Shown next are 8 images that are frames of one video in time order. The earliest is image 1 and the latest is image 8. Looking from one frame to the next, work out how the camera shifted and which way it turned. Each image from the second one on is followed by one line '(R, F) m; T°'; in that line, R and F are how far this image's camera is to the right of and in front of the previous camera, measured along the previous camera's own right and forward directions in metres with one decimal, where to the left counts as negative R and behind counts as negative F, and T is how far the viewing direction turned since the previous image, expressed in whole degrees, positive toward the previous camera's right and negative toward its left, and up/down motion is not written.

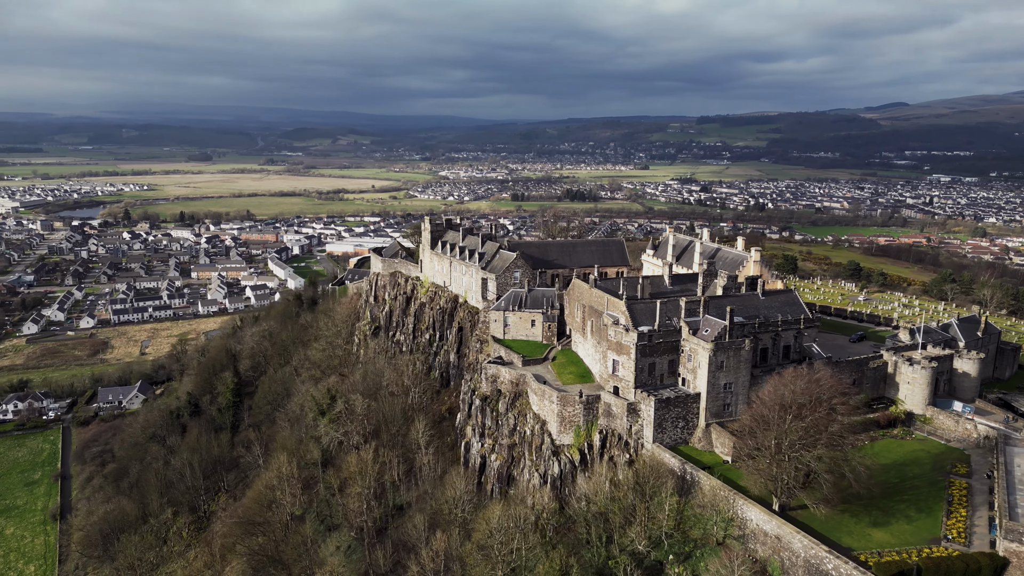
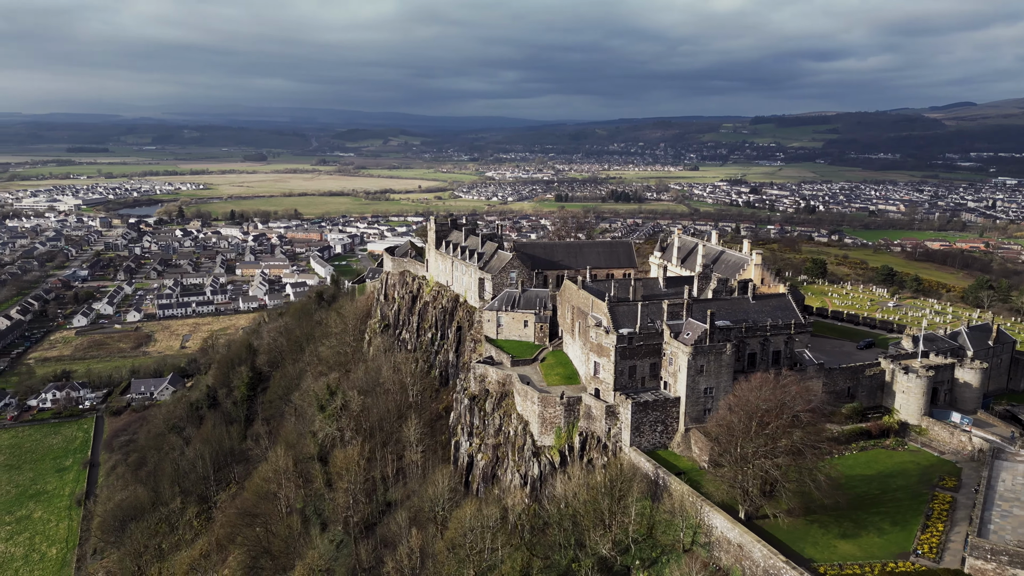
(+3.3, 0.0) m; -4°
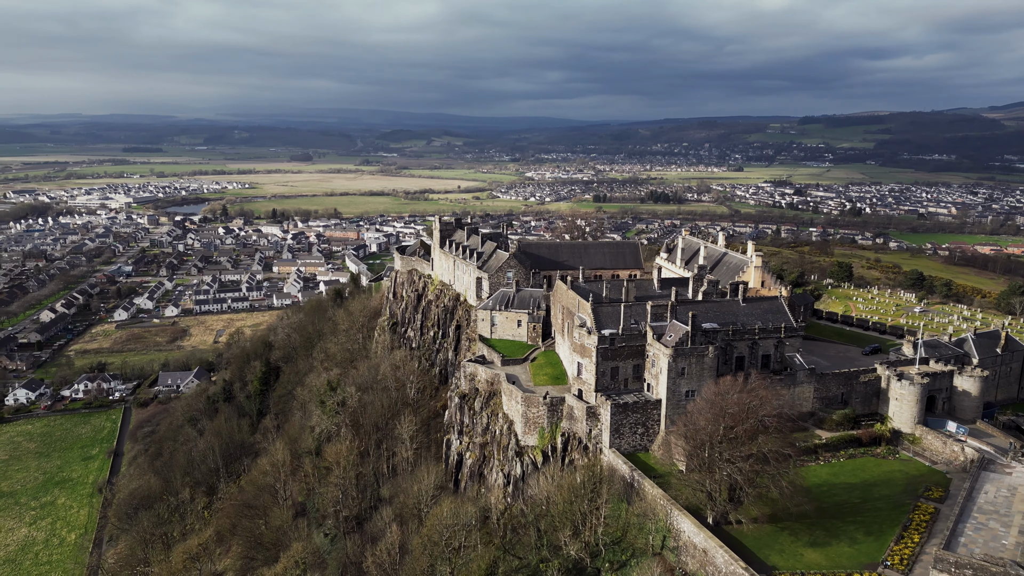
(+2.9, 0.0) m; -3°
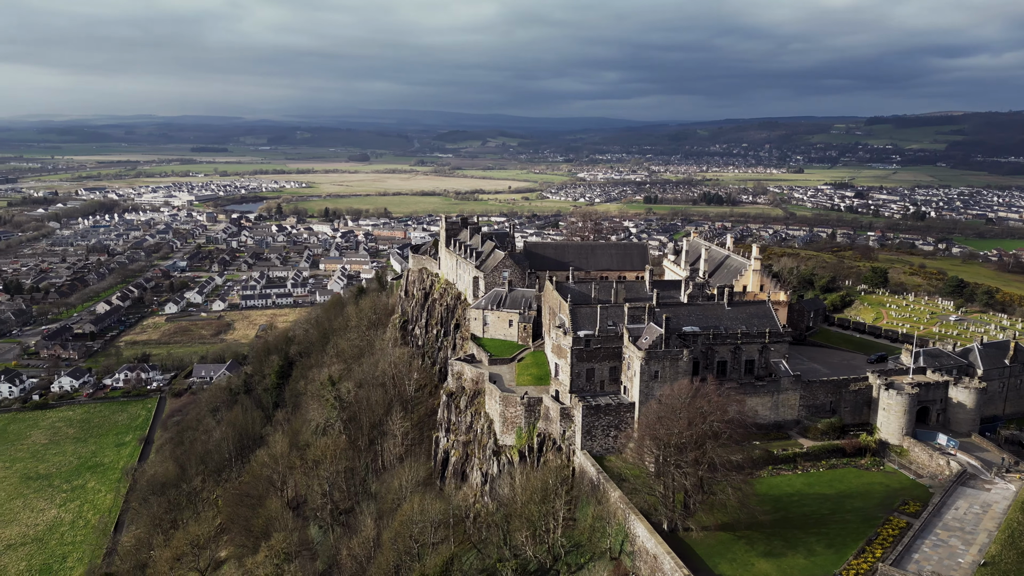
(+3.8, +0.1) m; -4°
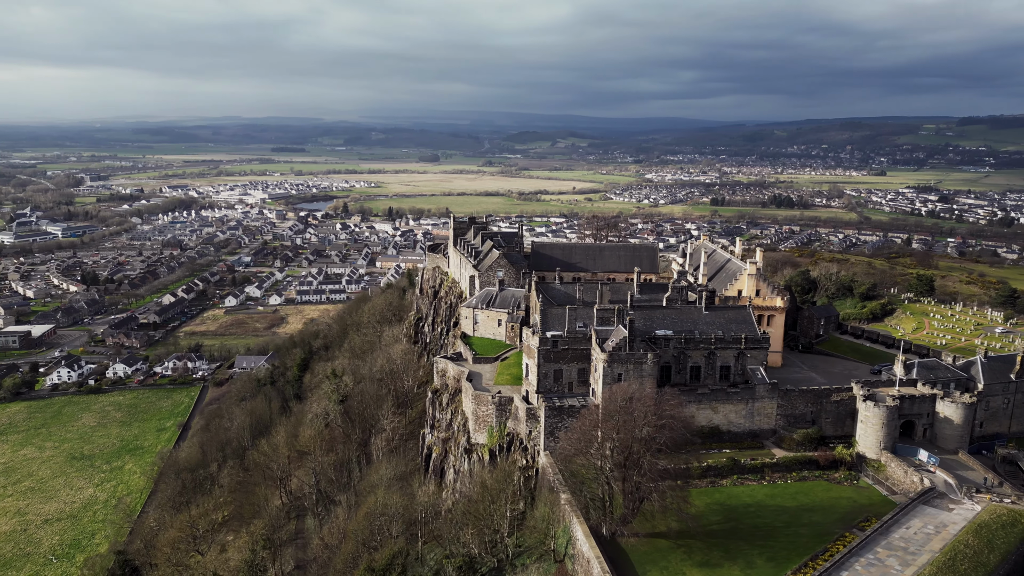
(+4.8, +0.1) m; -5°
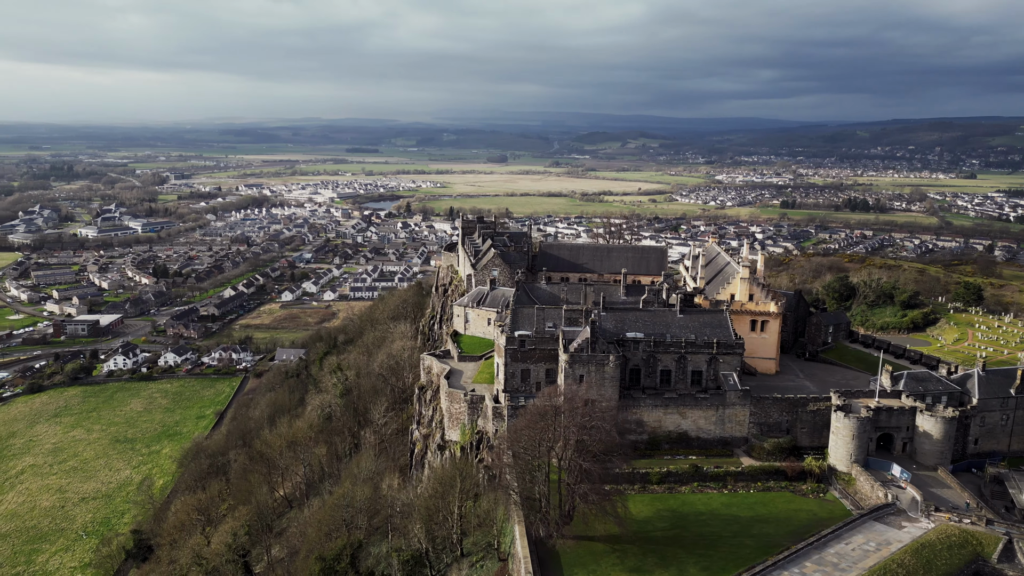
(+4.8, +0.1) m; -5°
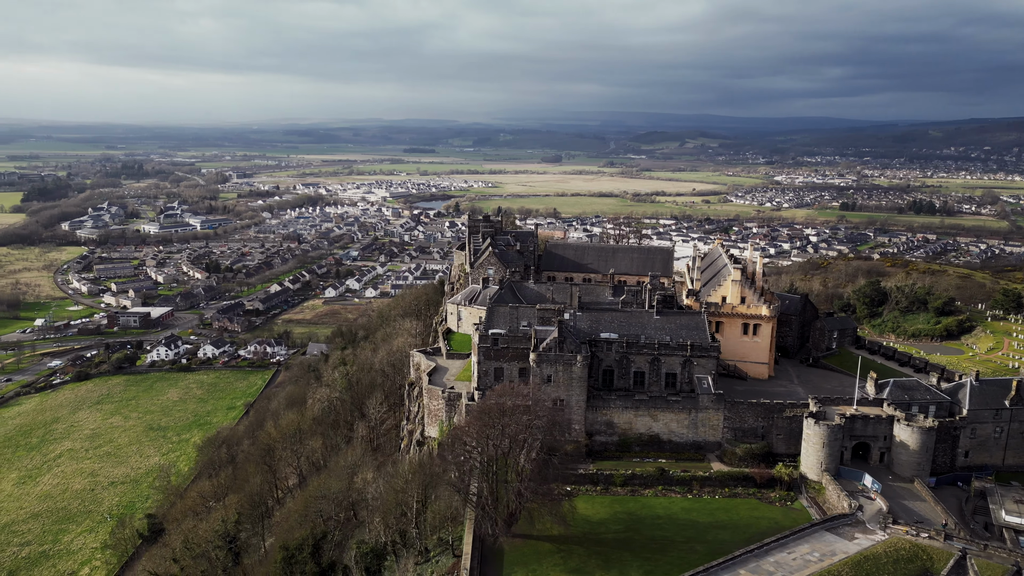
(+3.9, 0.0) m; -4°
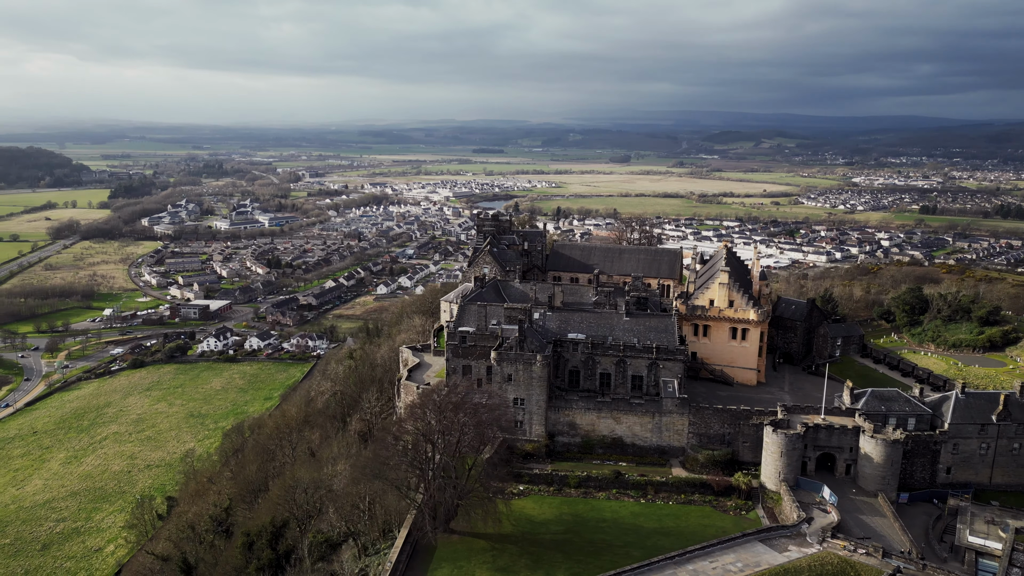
(+4.8, +0.1) m; -5°
